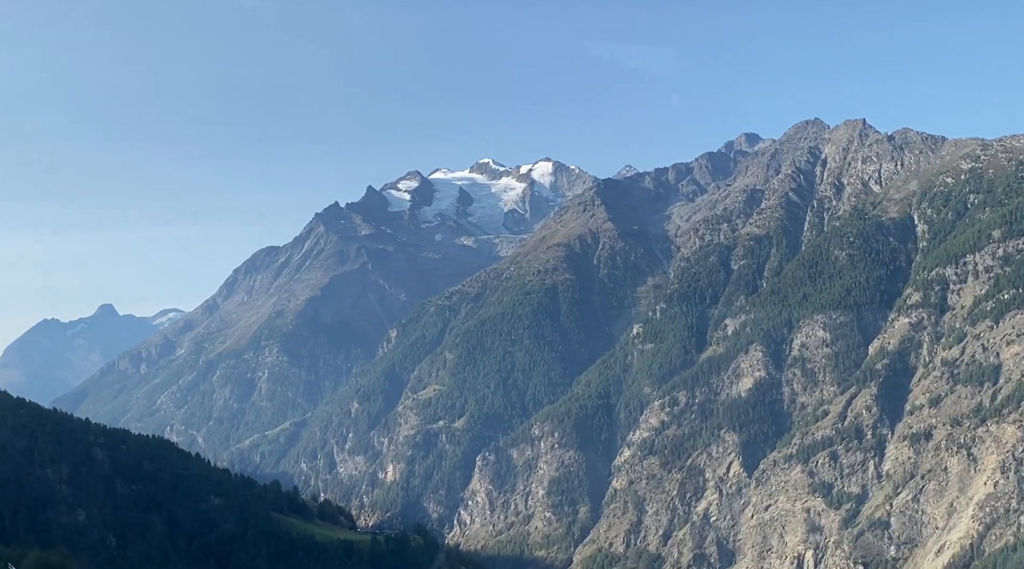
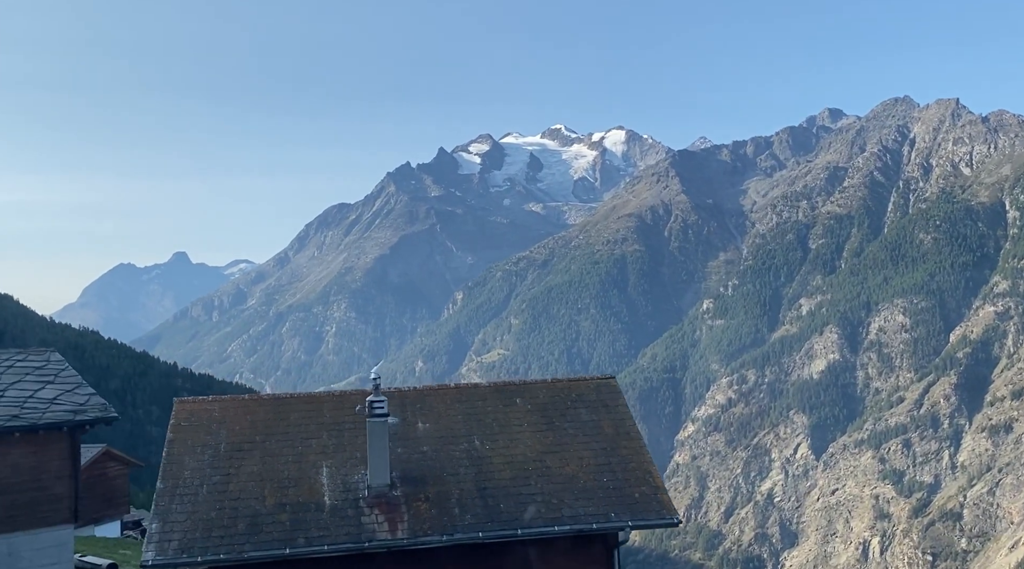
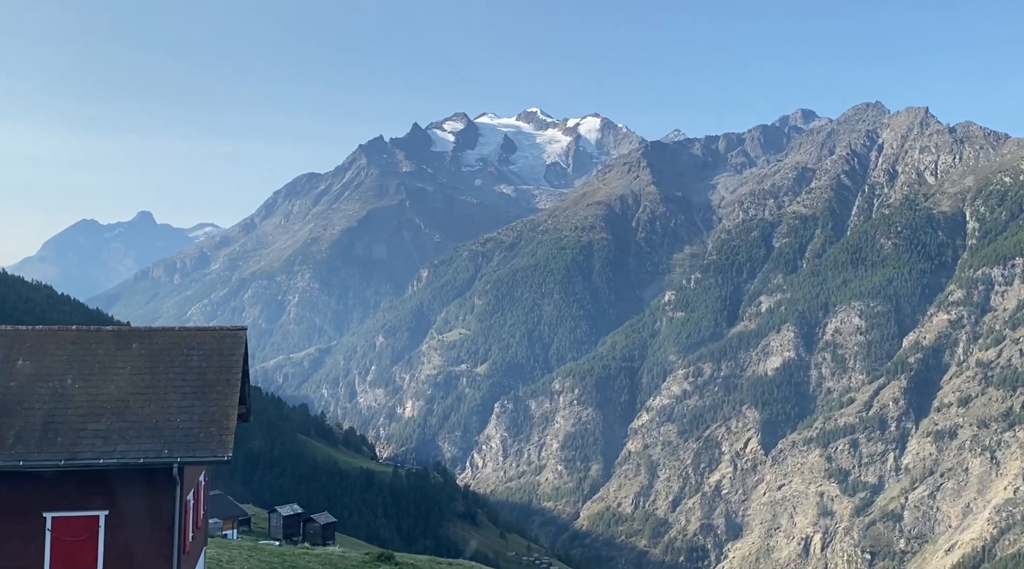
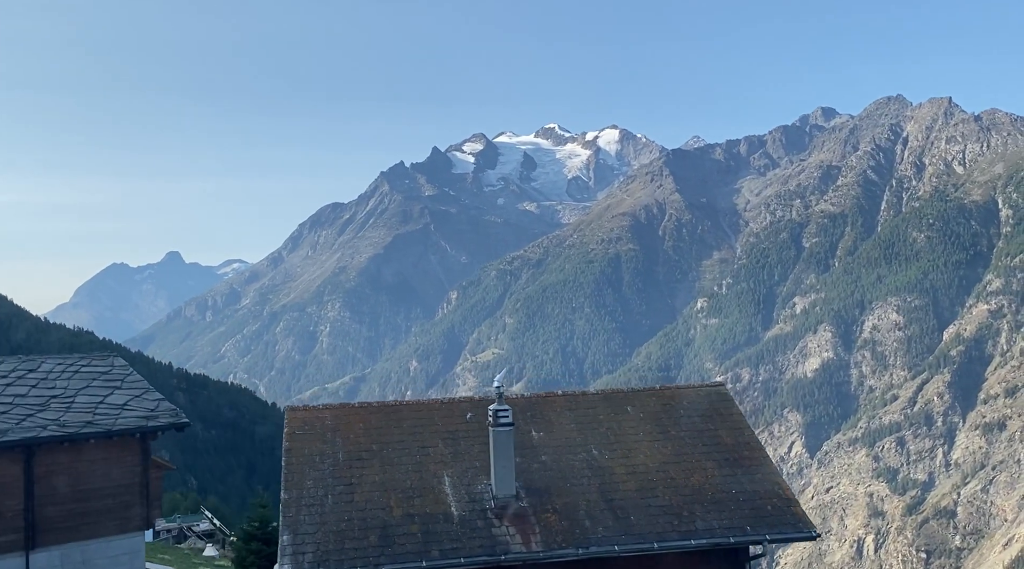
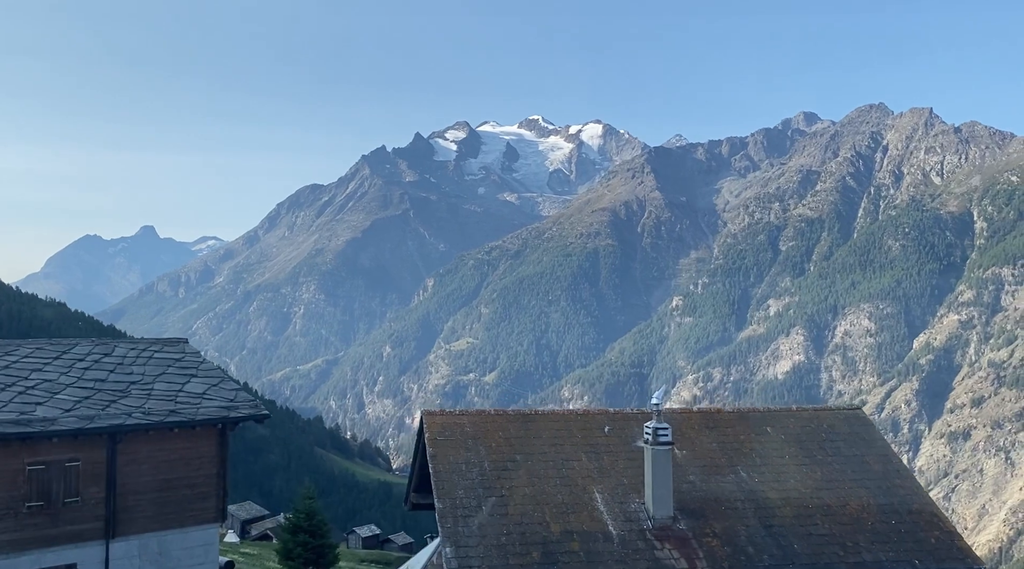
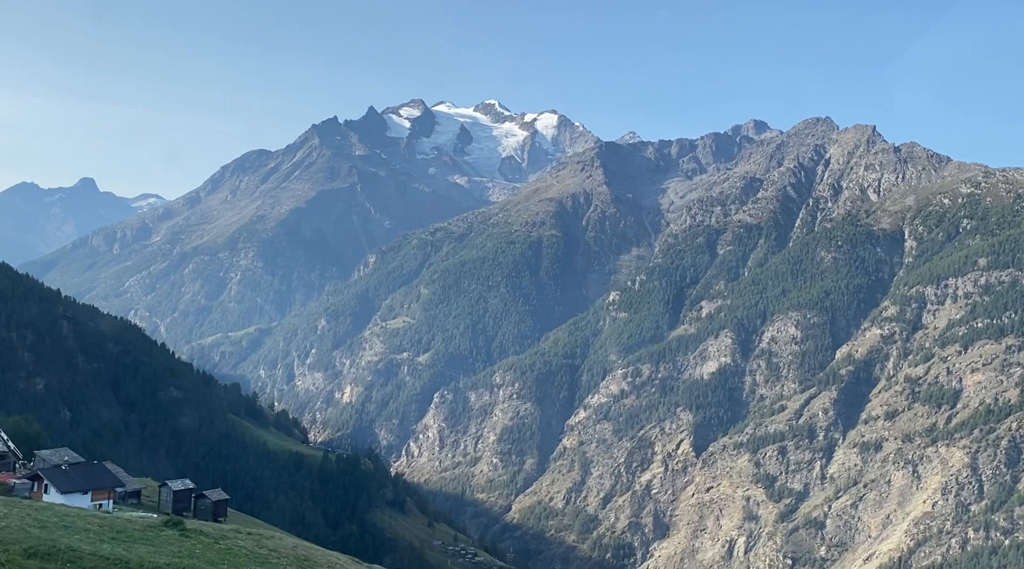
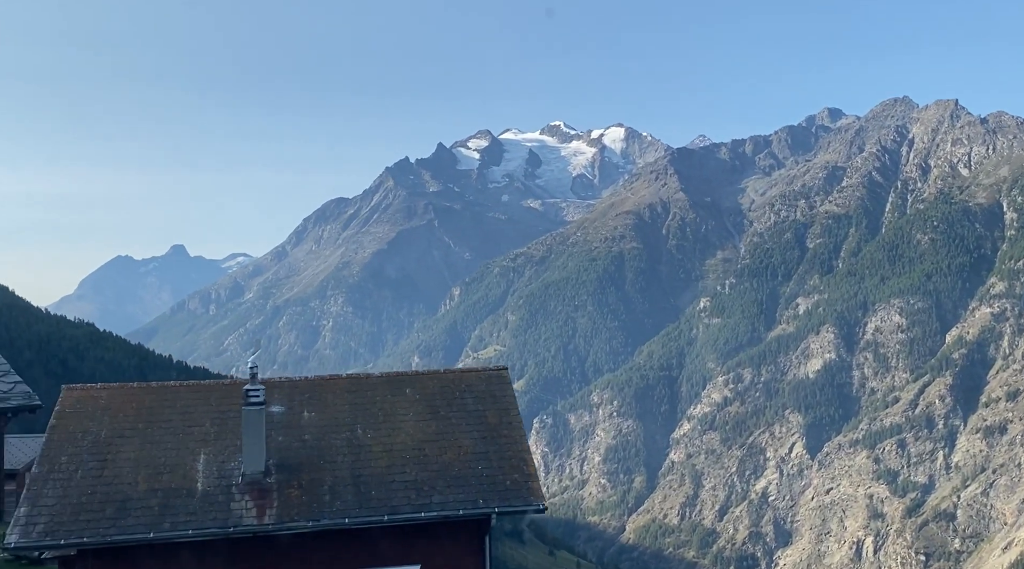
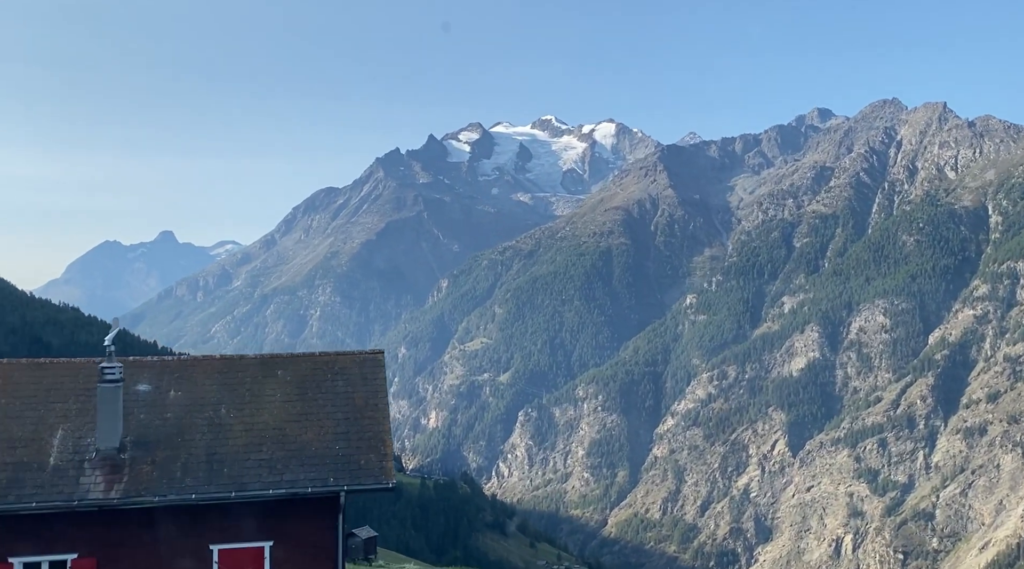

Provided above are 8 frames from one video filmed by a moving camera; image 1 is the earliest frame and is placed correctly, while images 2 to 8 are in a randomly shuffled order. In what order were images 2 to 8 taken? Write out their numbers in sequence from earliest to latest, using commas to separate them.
6, 3, 8, 7, 2, 4, 5
